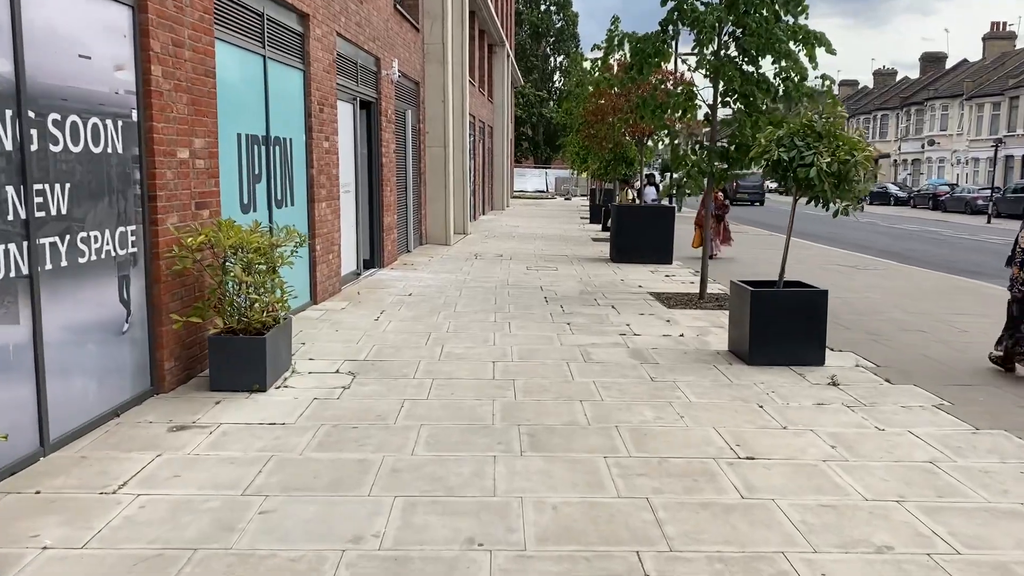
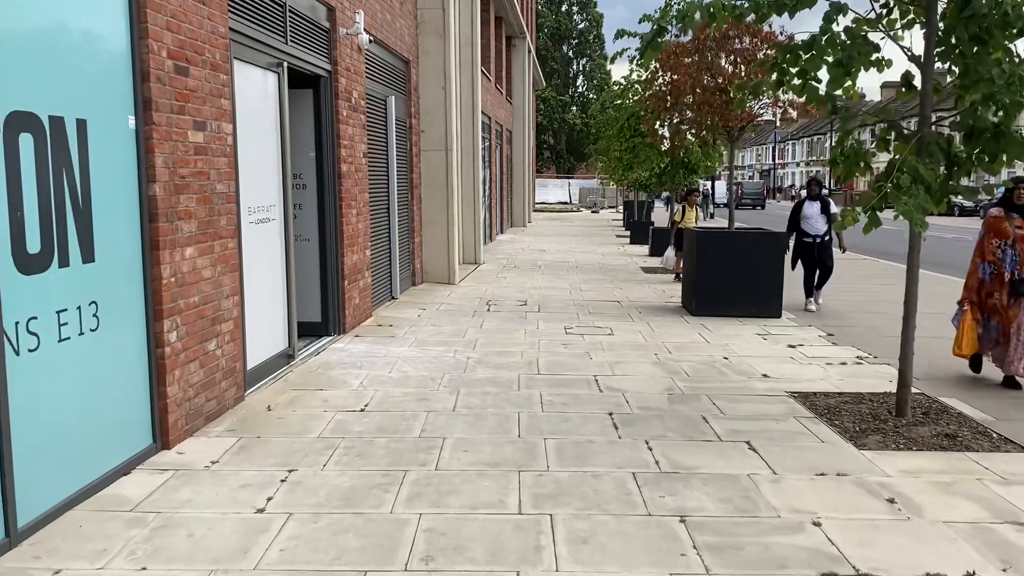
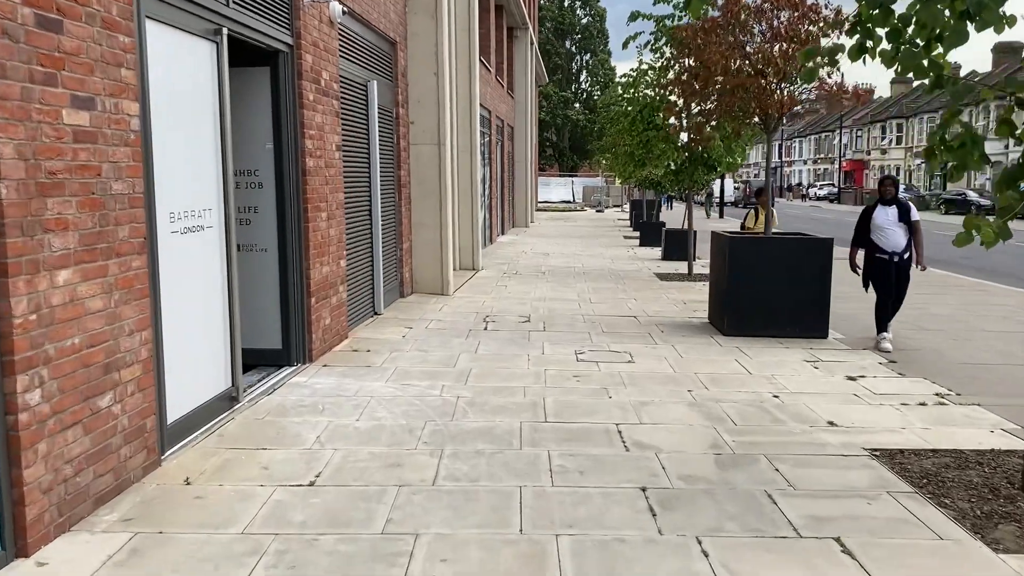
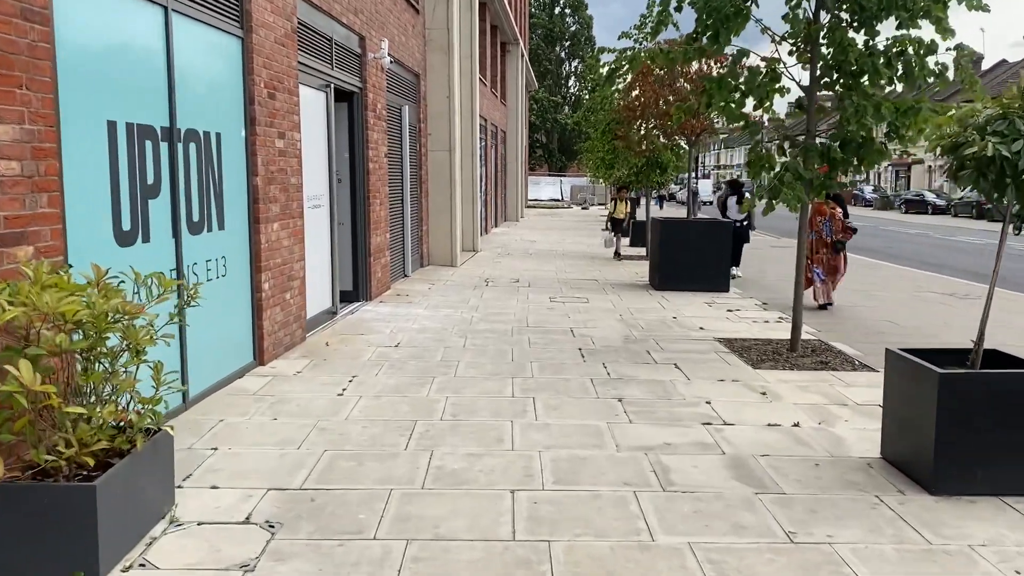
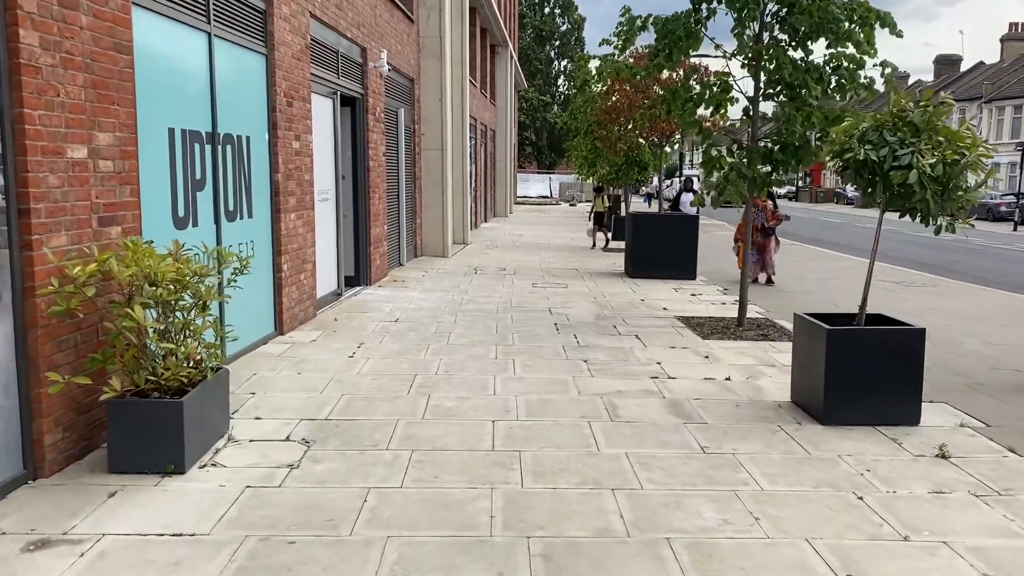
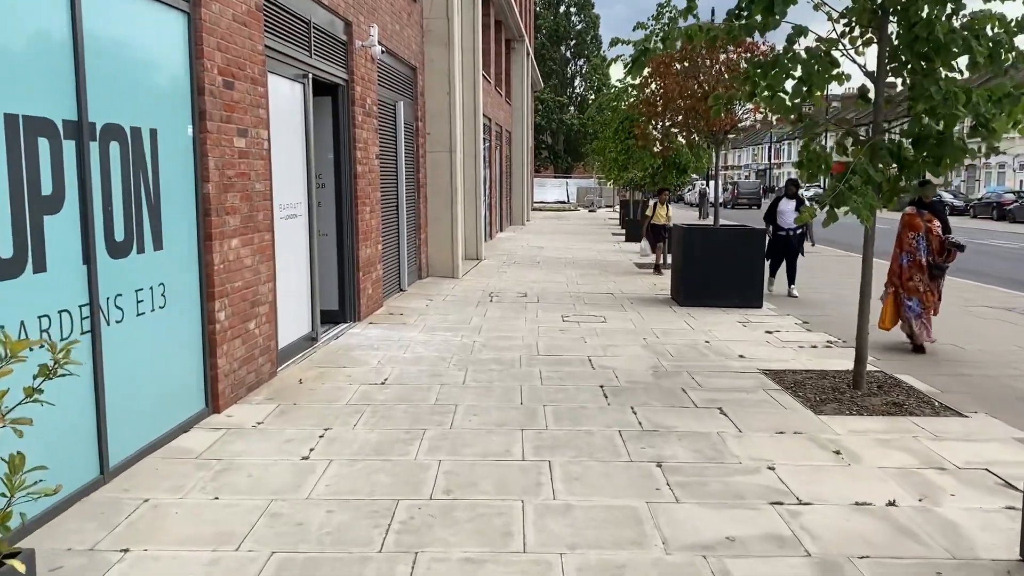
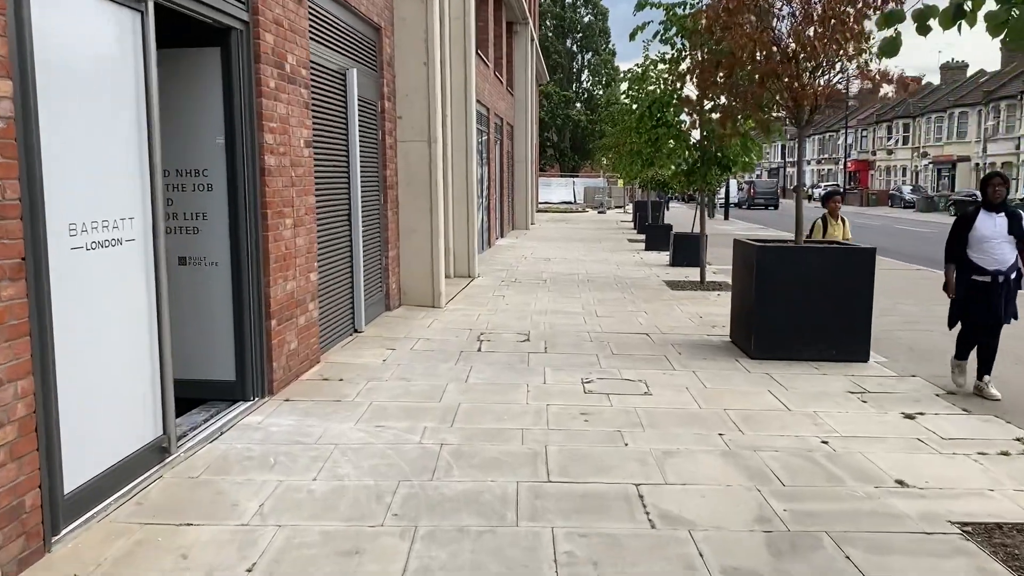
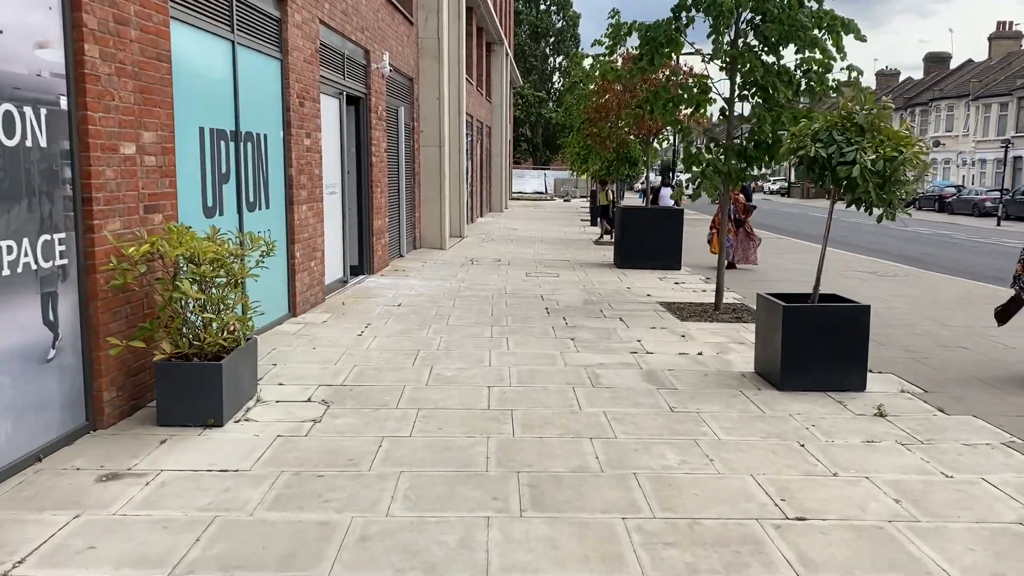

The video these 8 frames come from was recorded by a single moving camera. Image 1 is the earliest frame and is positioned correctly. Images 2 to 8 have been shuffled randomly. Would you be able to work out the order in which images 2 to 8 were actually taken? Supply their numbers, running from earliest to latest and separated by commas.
8, 5, 4, 6, 2, 3, 7
